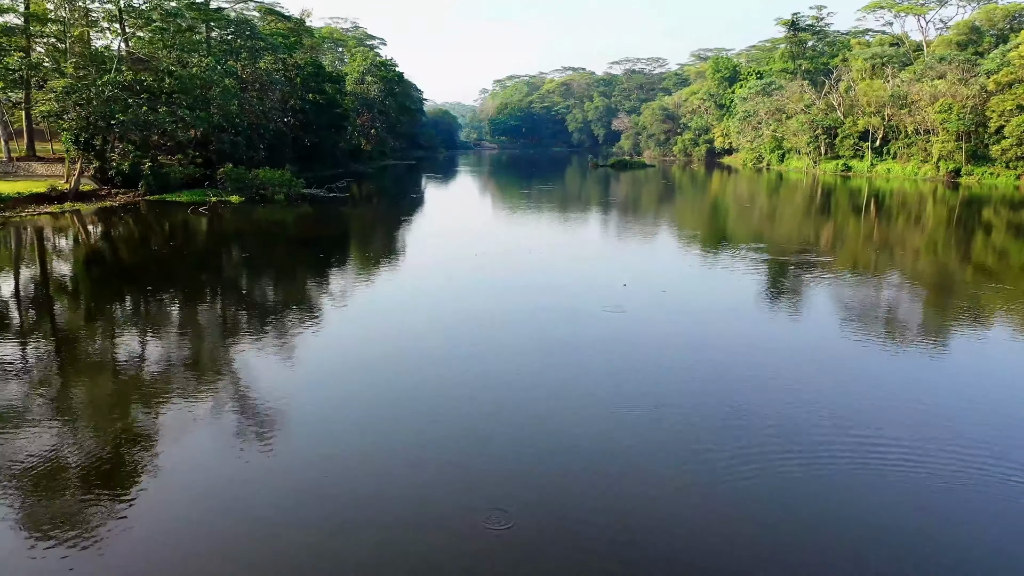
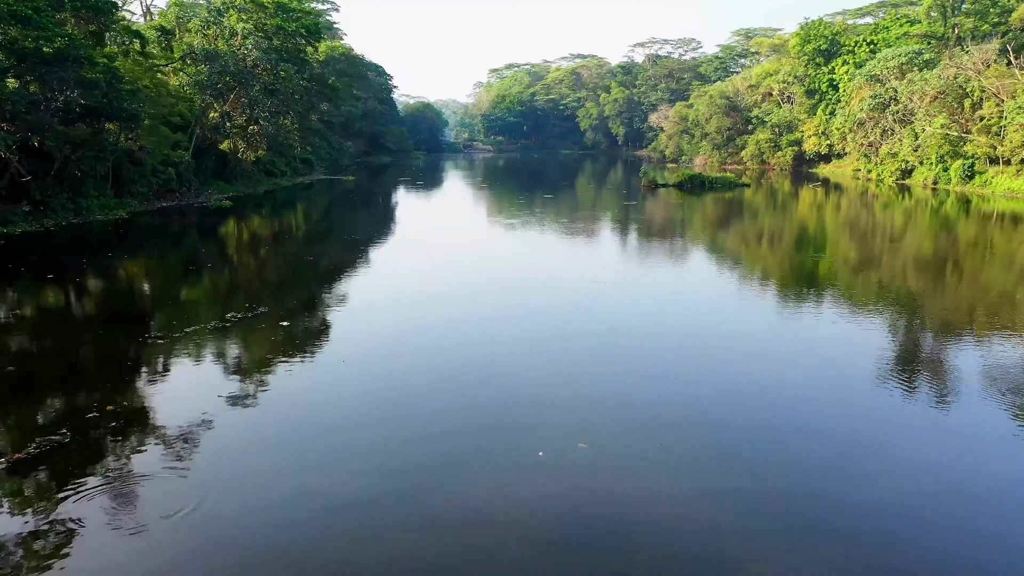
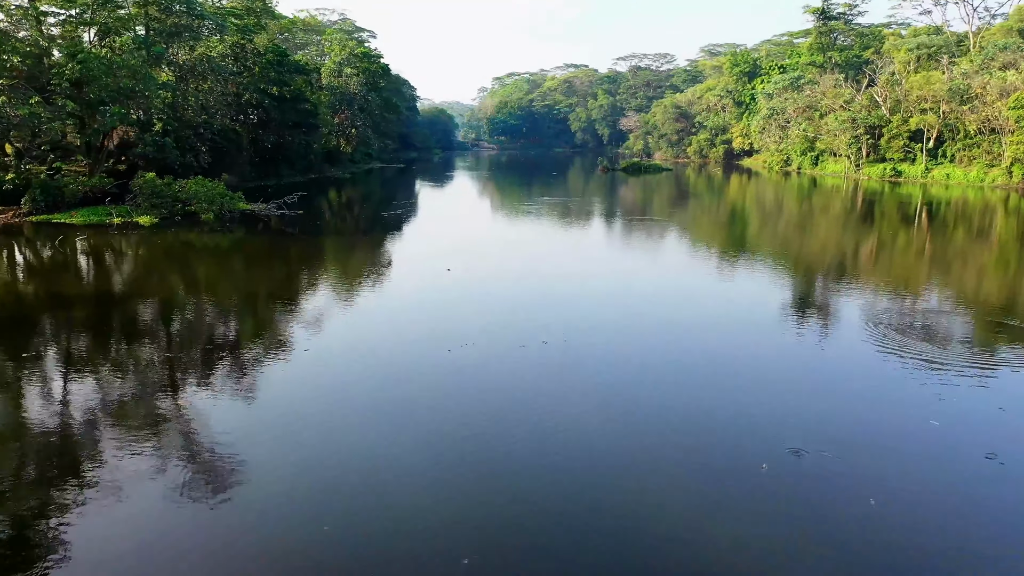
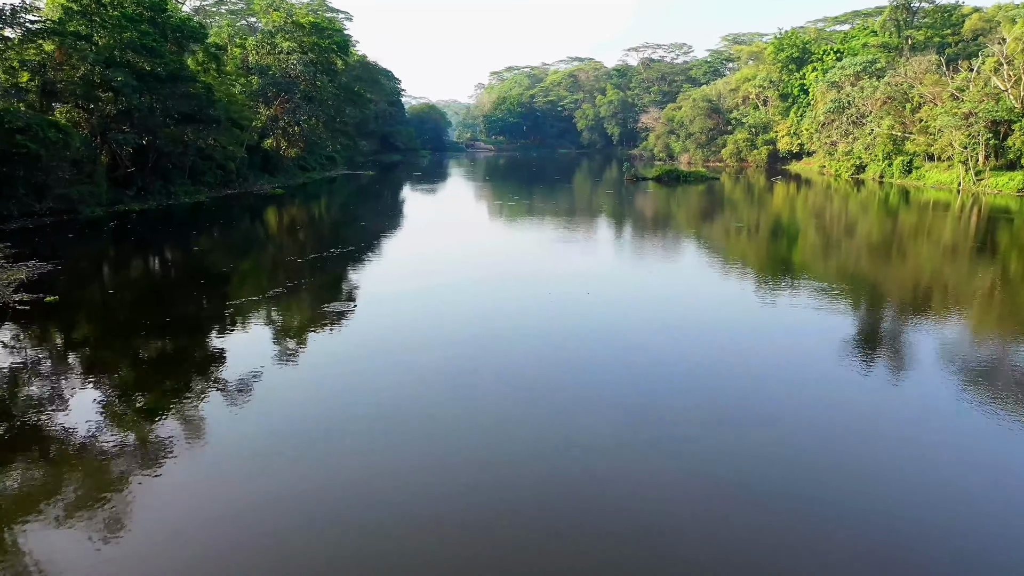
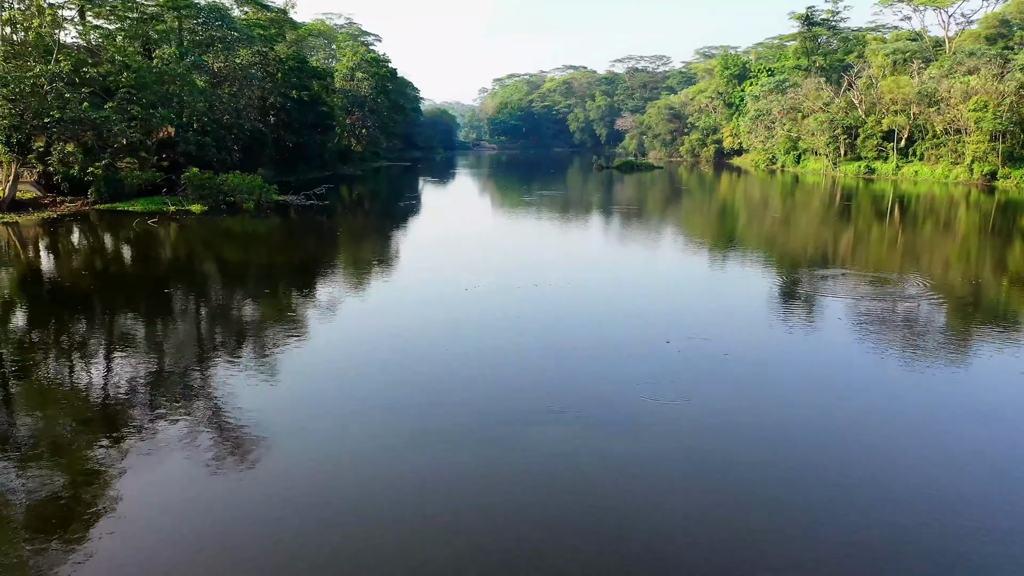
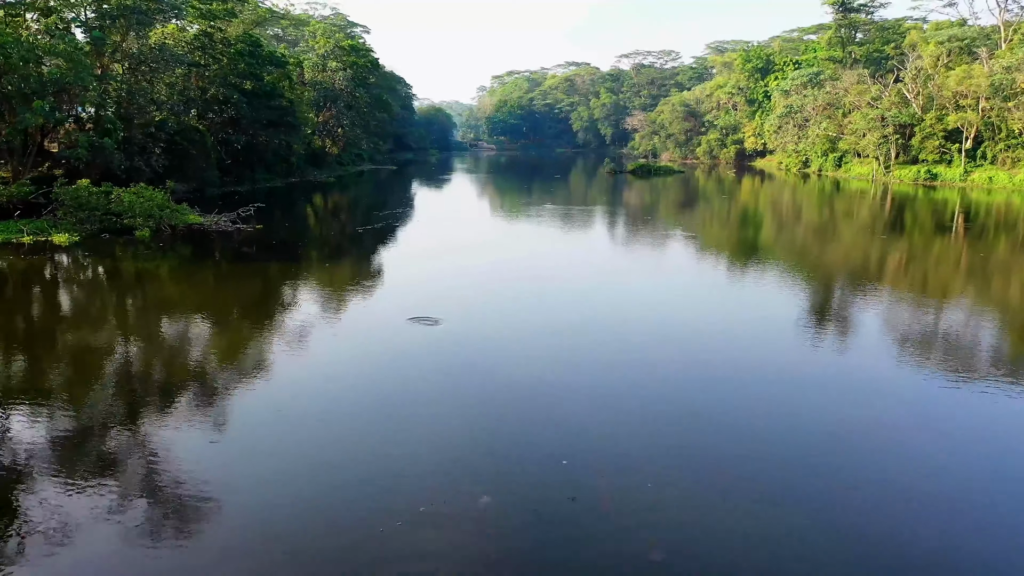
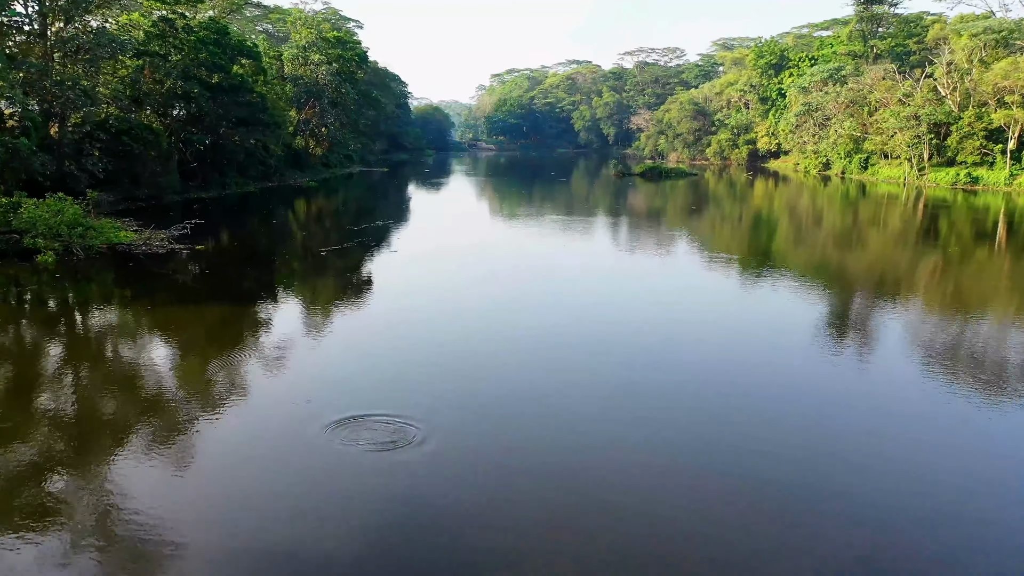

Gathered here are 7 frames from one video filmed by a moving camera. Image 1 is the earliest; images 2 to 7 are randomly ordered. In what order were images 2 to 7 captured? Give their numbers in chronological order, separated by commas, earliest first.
5, 3, 6, 7, 4, 2
